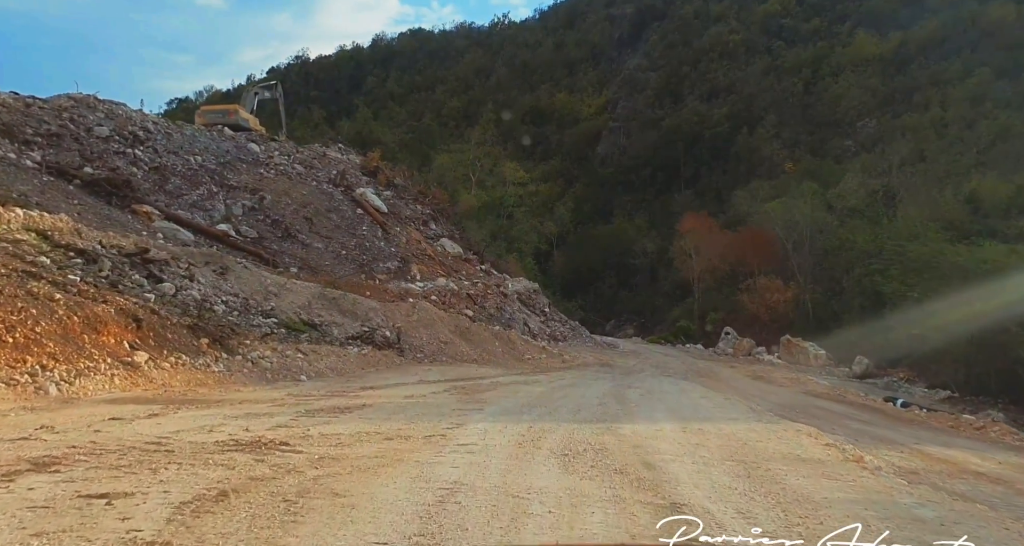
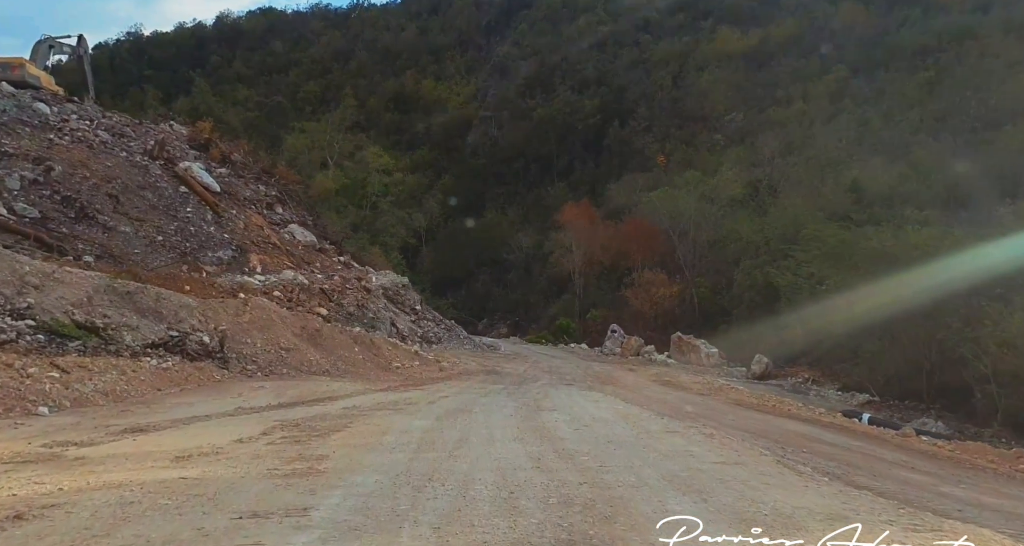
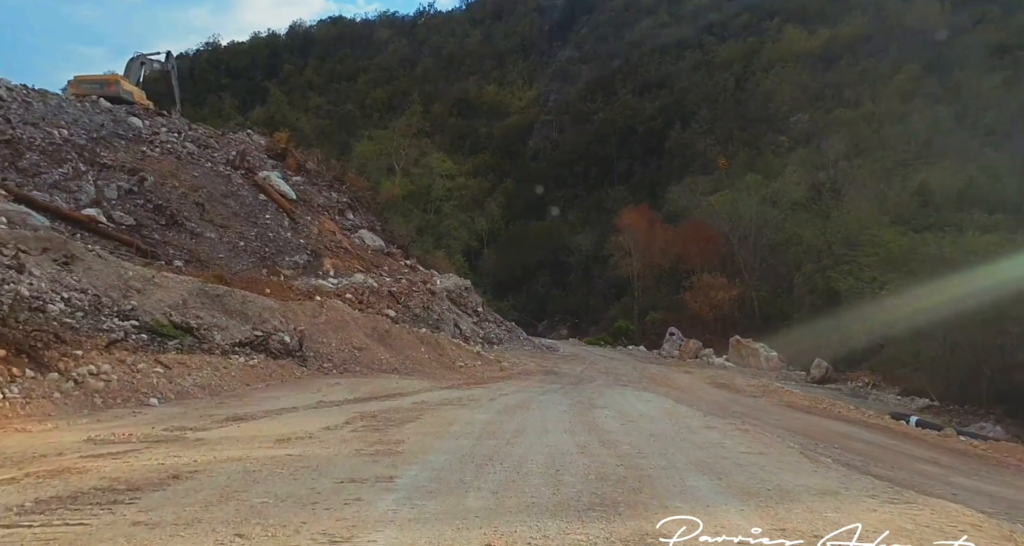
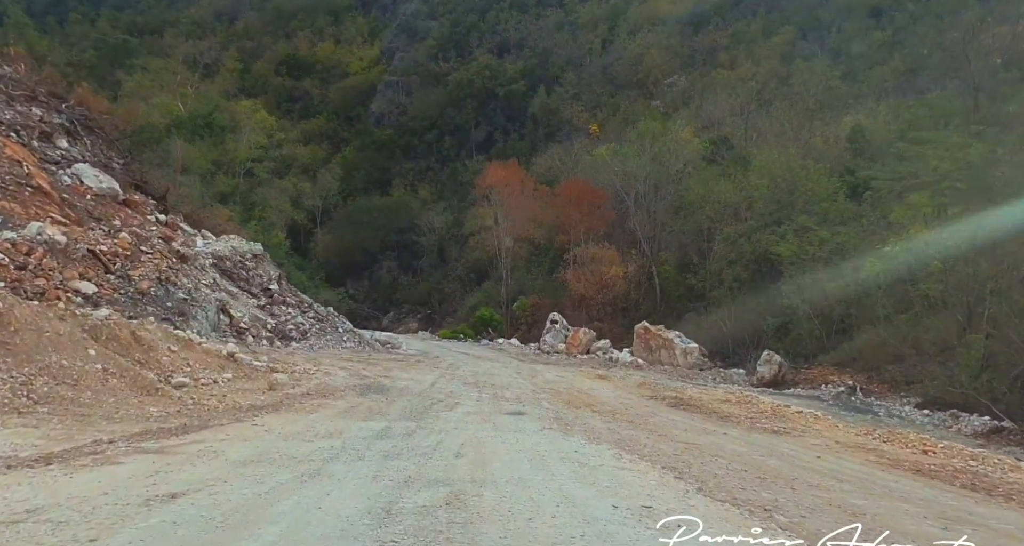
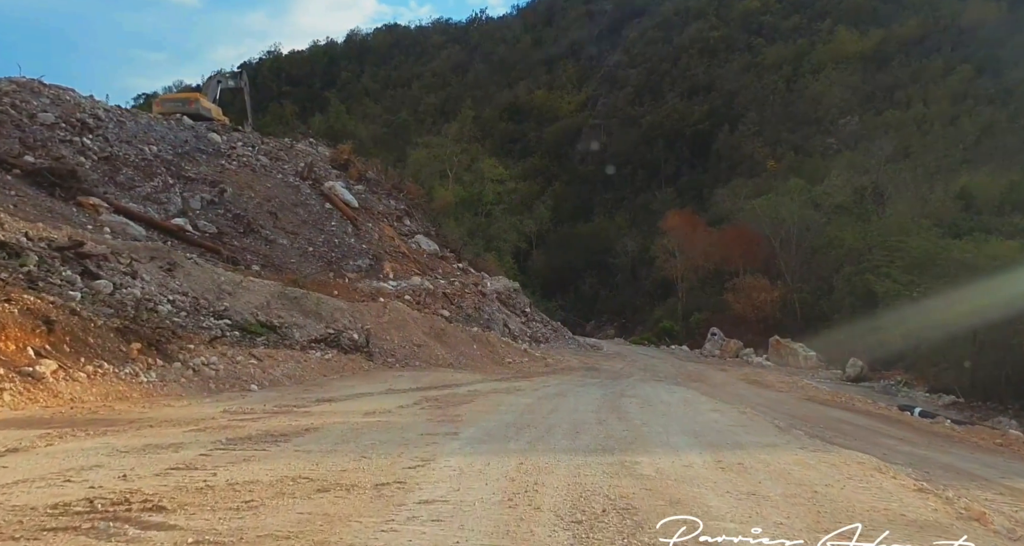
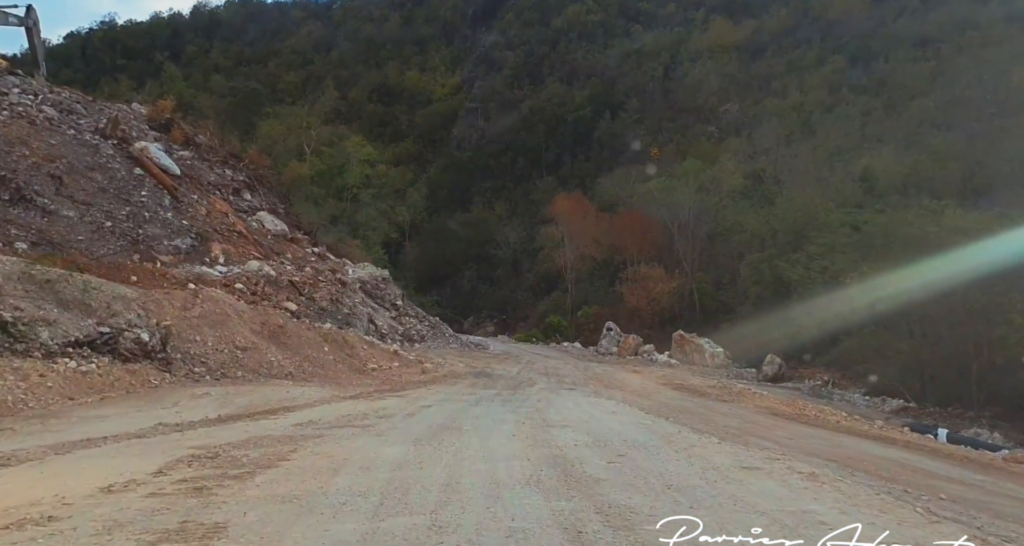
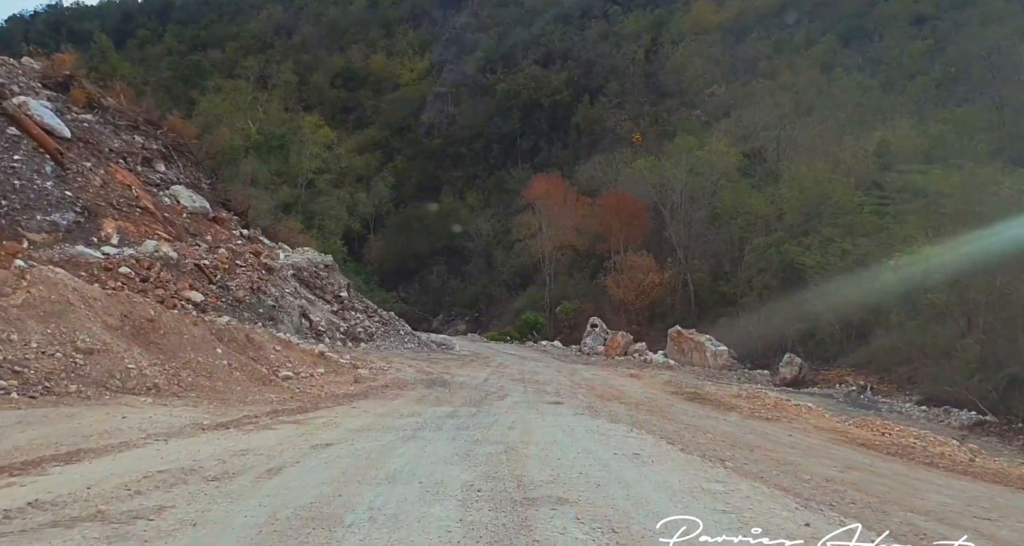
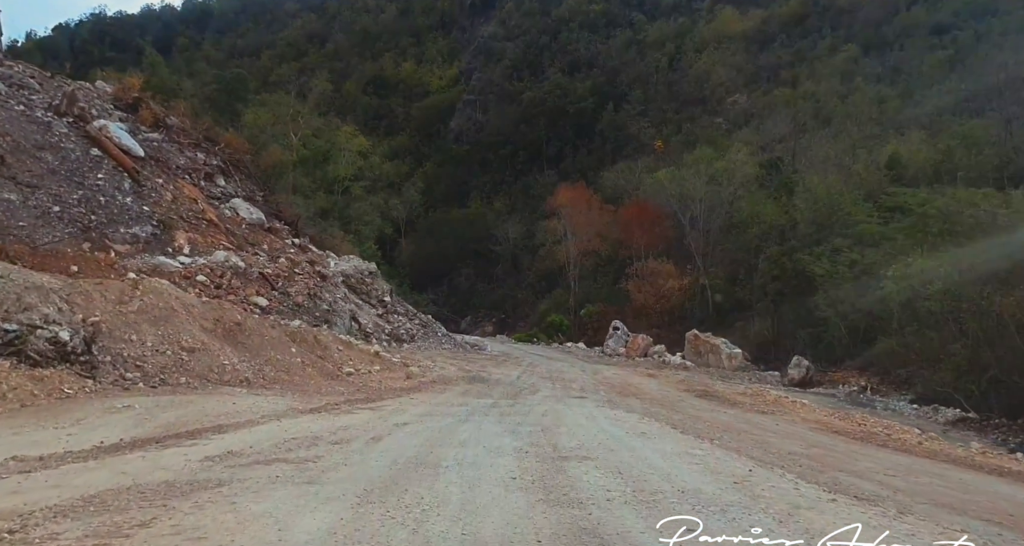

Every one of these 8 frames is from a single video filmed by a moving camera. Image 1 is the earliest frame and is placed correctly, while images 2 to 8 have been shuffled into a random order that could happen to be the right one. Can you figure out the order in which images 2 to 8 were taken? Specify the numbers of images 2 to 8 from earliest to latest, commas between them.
5, 3, 2, 6, 8, 7, 4
